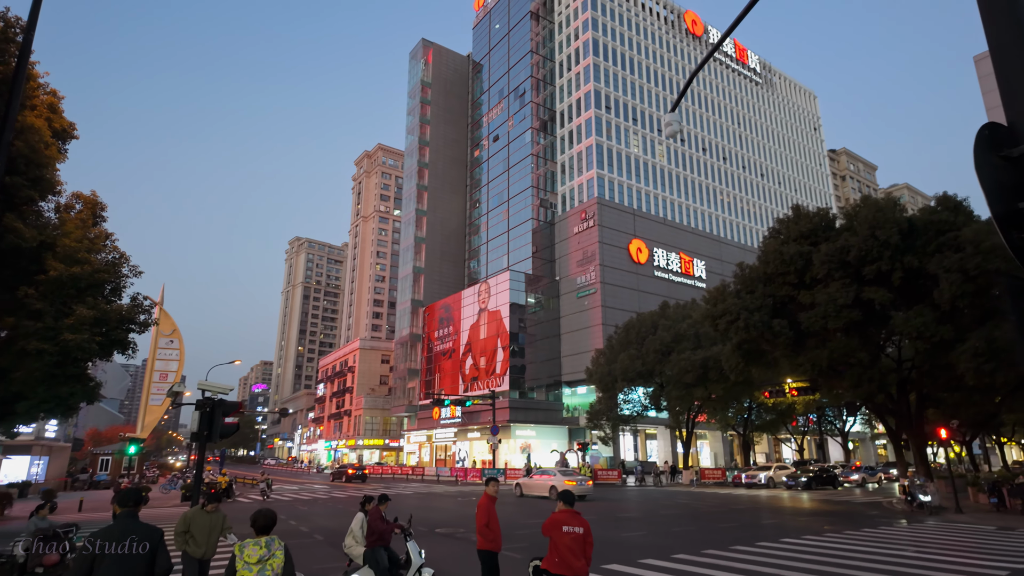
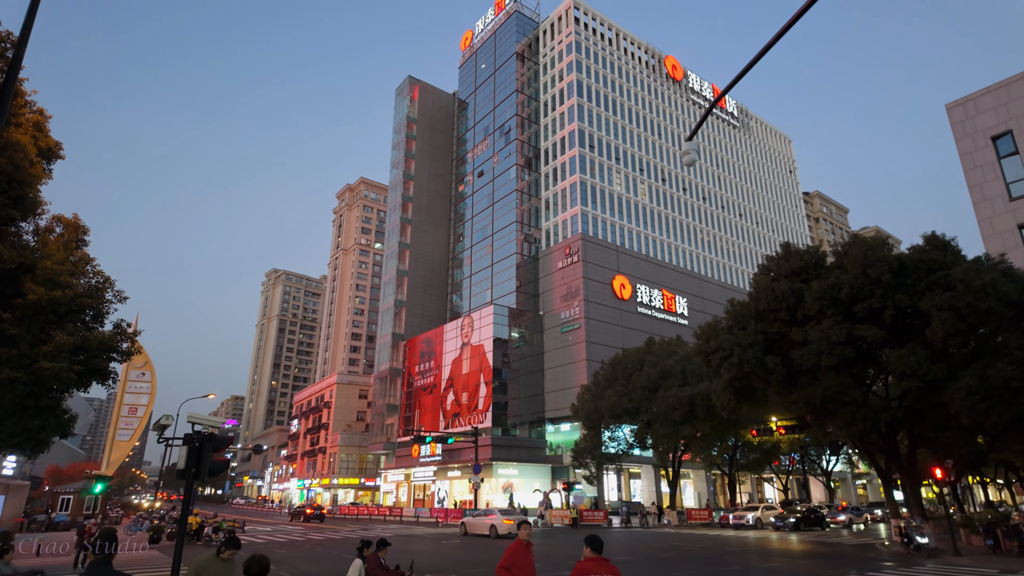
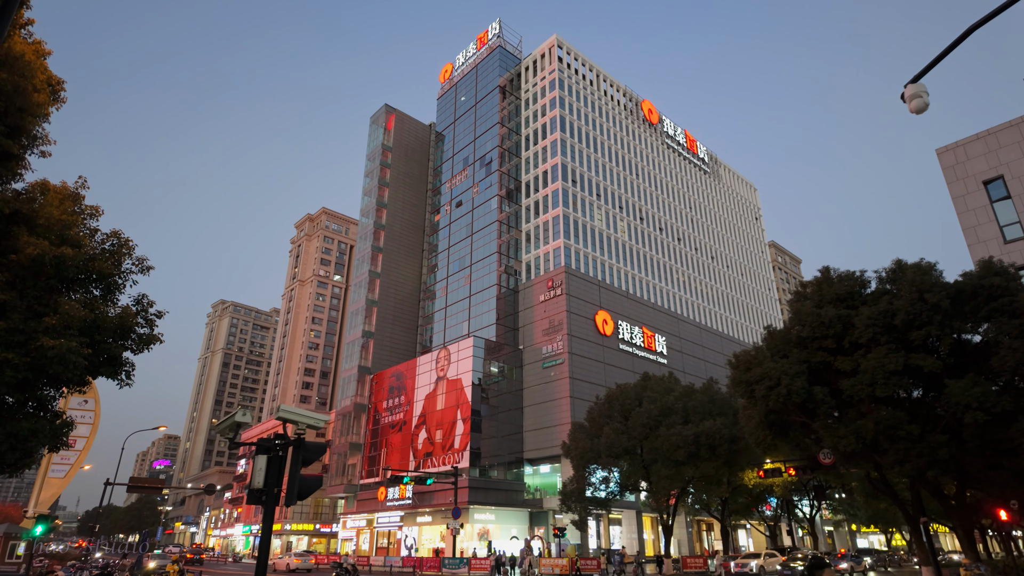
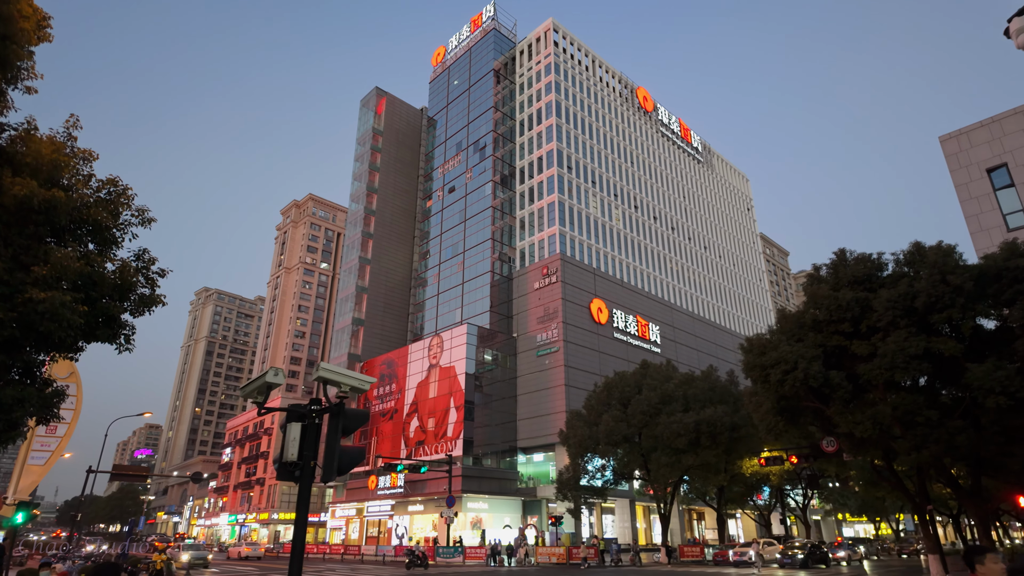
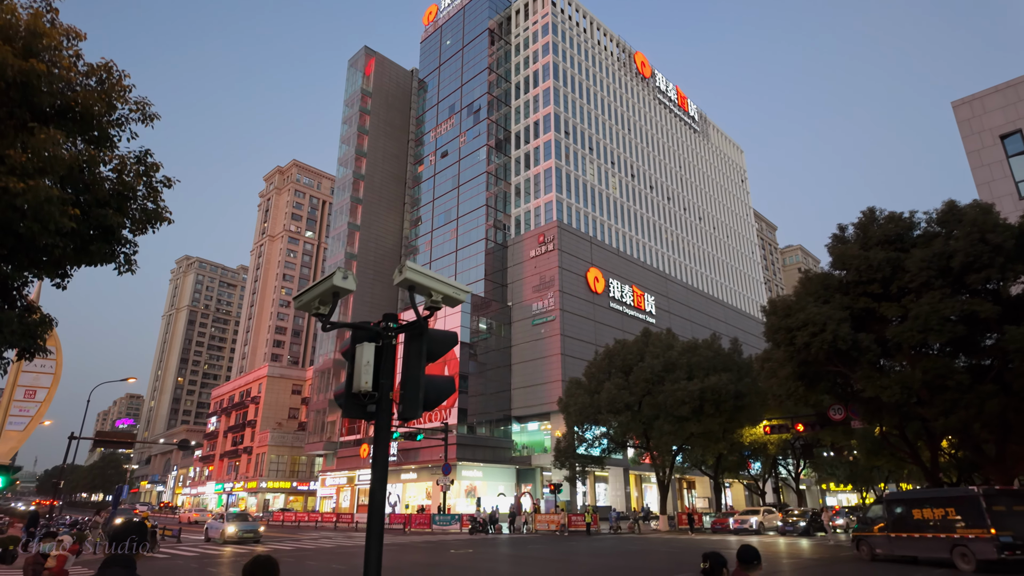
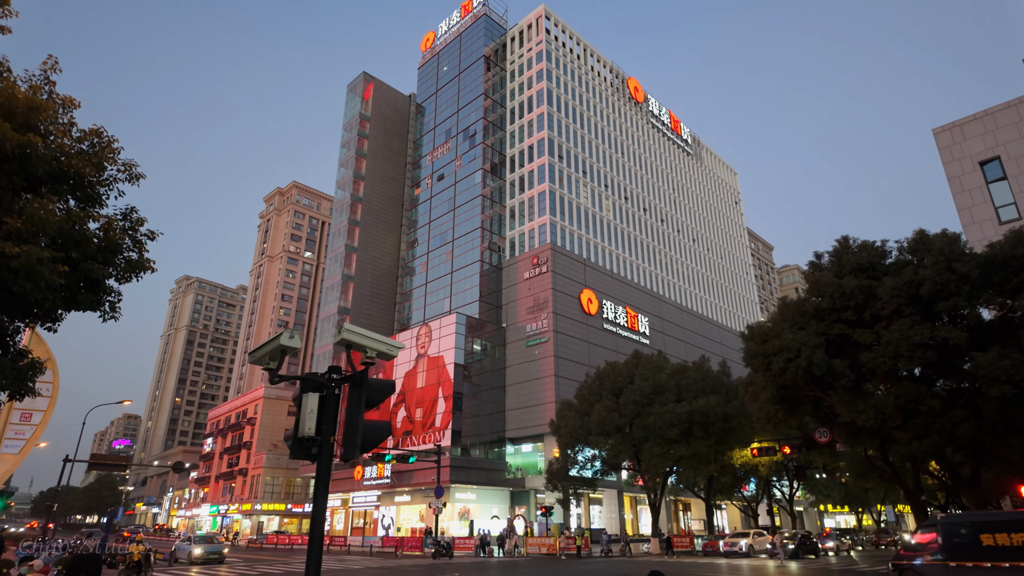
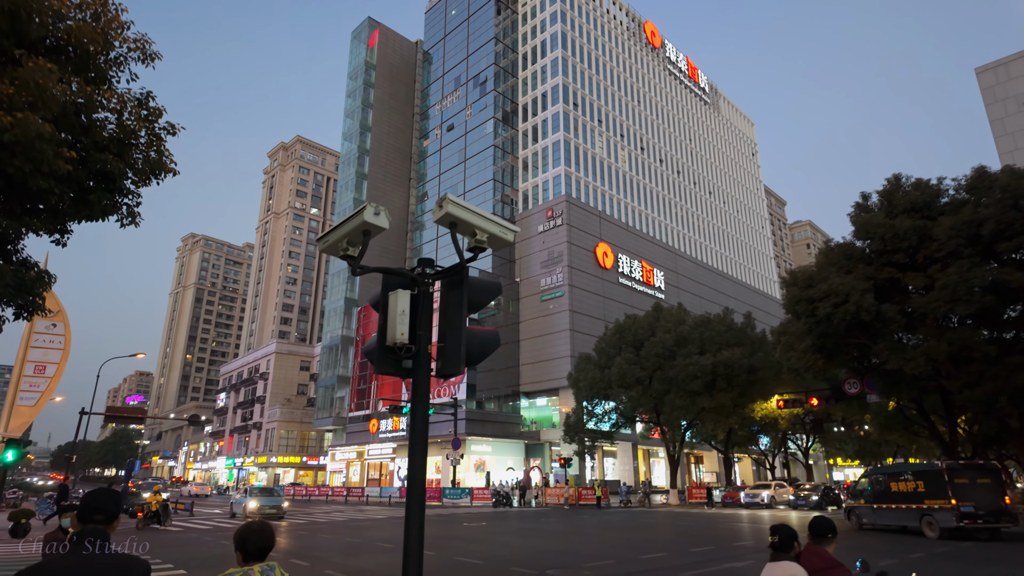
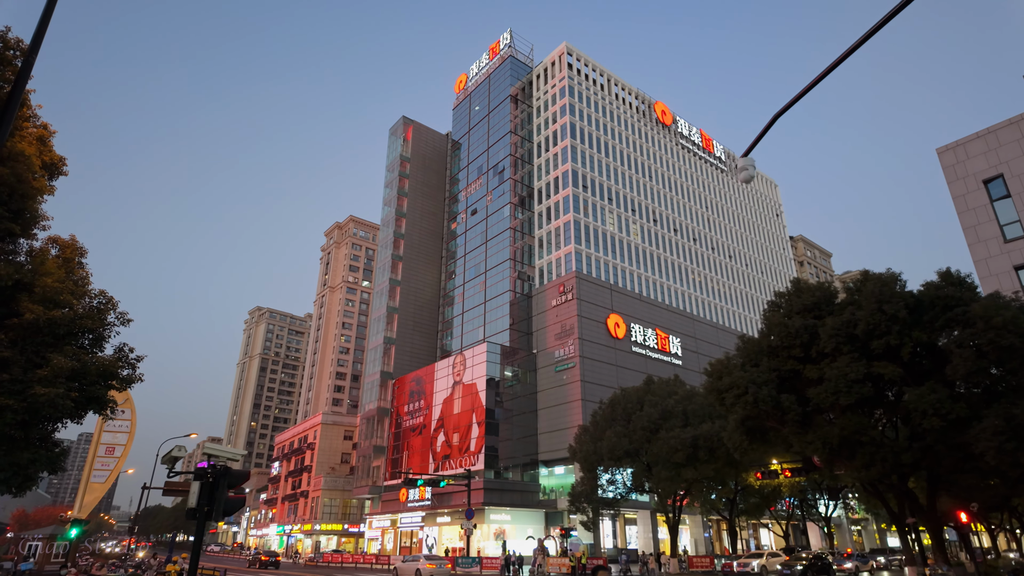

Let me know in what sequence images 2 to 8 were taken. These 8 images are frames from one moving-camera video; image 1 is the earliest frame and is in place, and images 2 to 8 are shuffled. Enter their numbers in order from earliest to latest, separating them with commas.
2, 8, 3, 4, 6, 5, 7
